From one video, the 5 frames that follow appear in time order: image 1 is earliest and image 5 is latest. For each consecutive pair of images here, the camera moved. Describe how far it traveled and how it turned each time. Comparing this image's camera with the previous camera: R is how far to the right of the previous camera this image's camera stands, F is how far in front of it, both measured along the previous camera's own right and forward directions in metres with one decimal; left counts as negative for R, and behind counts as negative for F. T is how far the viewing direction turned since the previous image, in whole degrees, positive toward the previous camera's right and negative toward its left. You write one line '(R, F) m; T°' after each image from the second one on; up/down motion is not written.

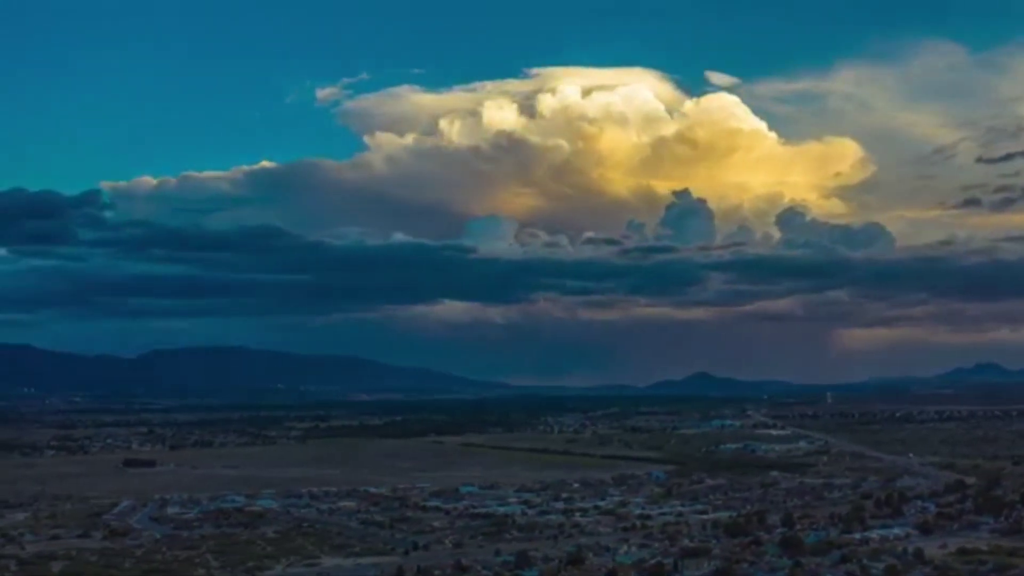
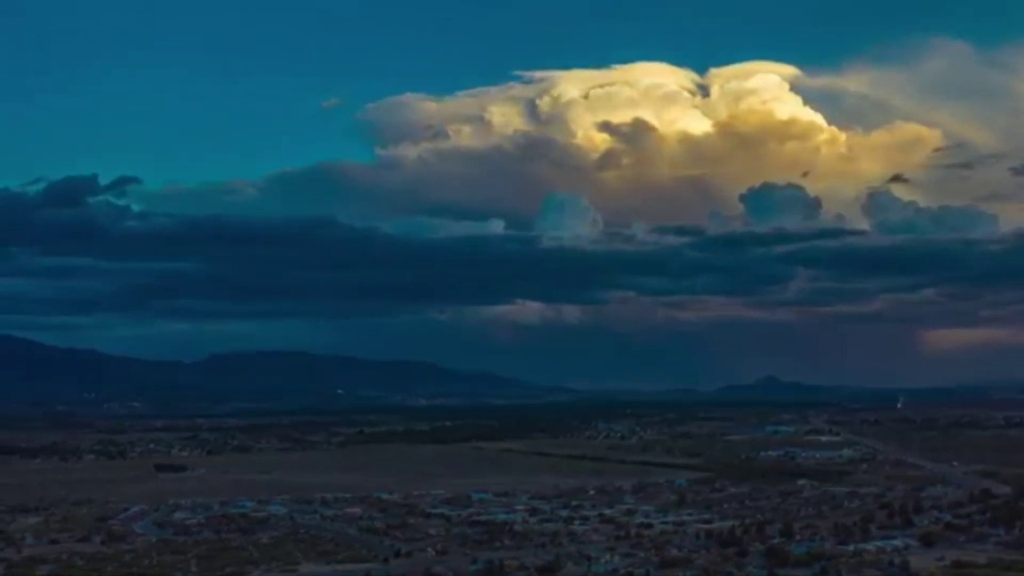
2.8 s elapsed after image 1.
(+4.3, -0.2) m; -4°
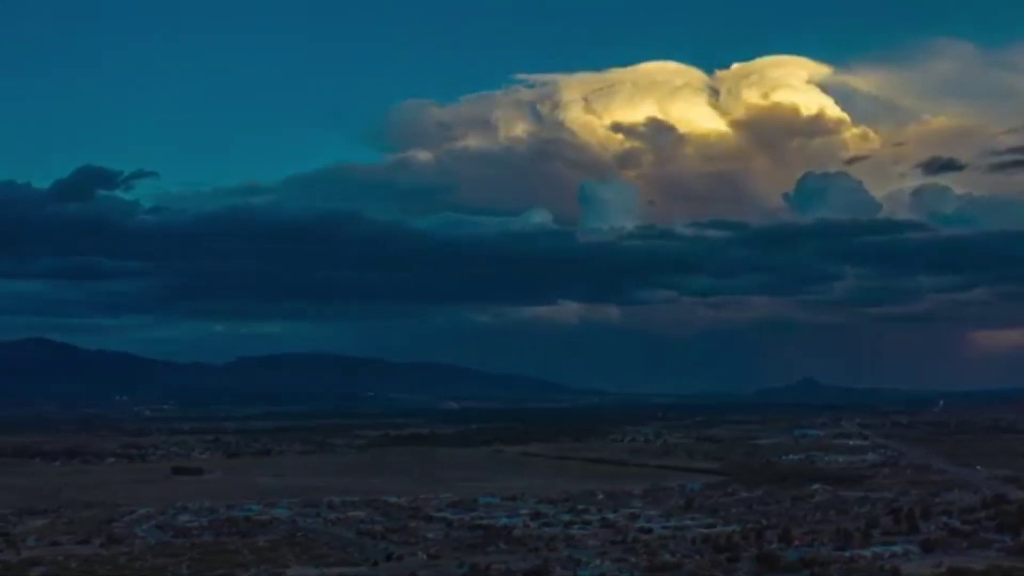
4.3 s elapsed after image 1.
(+2.4, -0.1) m; -2°
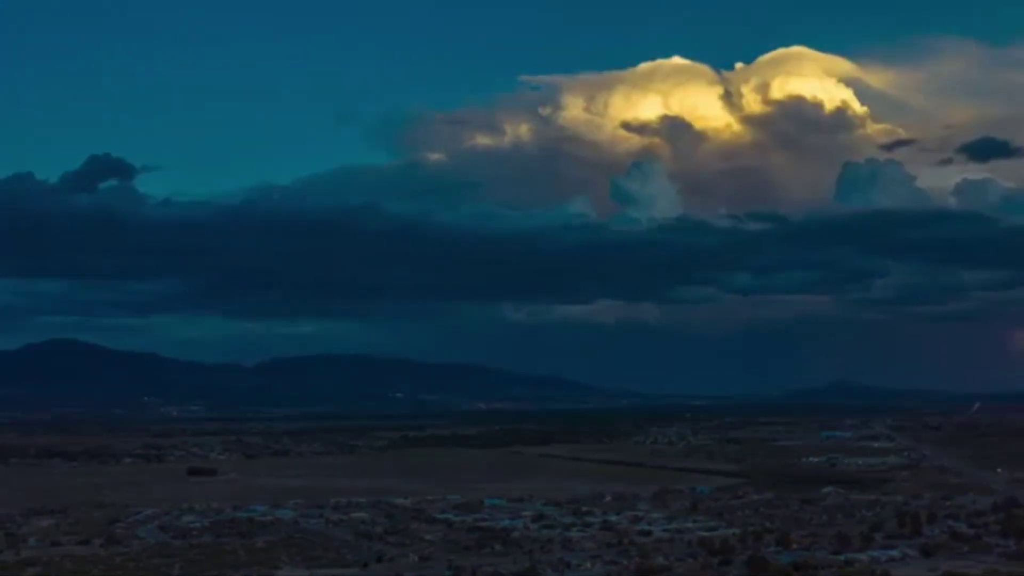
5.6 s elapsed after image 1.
(+2.2, -0.1) m; -2°
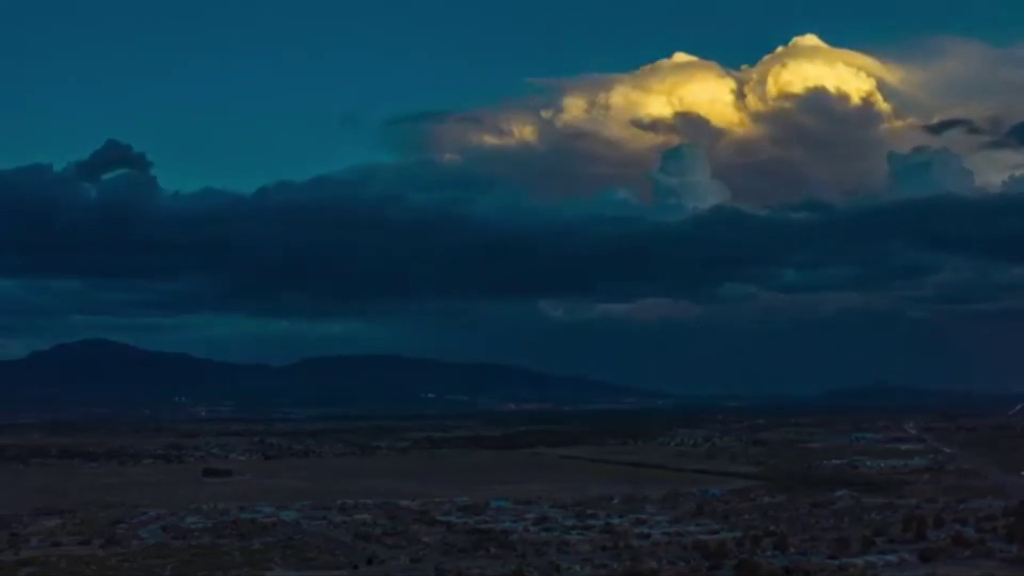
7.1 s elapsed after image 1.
(+2.4, 0.0) m; -2°
